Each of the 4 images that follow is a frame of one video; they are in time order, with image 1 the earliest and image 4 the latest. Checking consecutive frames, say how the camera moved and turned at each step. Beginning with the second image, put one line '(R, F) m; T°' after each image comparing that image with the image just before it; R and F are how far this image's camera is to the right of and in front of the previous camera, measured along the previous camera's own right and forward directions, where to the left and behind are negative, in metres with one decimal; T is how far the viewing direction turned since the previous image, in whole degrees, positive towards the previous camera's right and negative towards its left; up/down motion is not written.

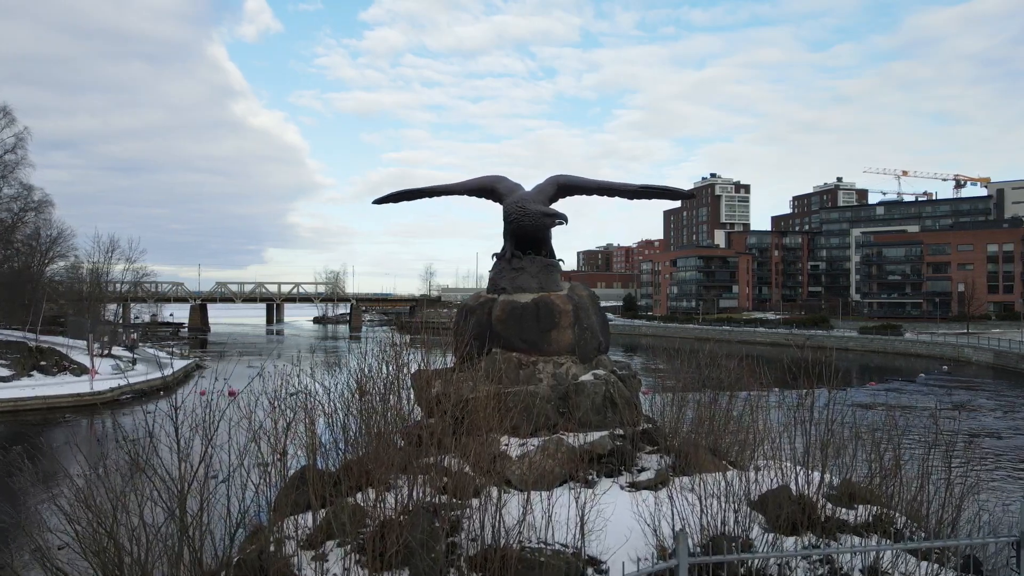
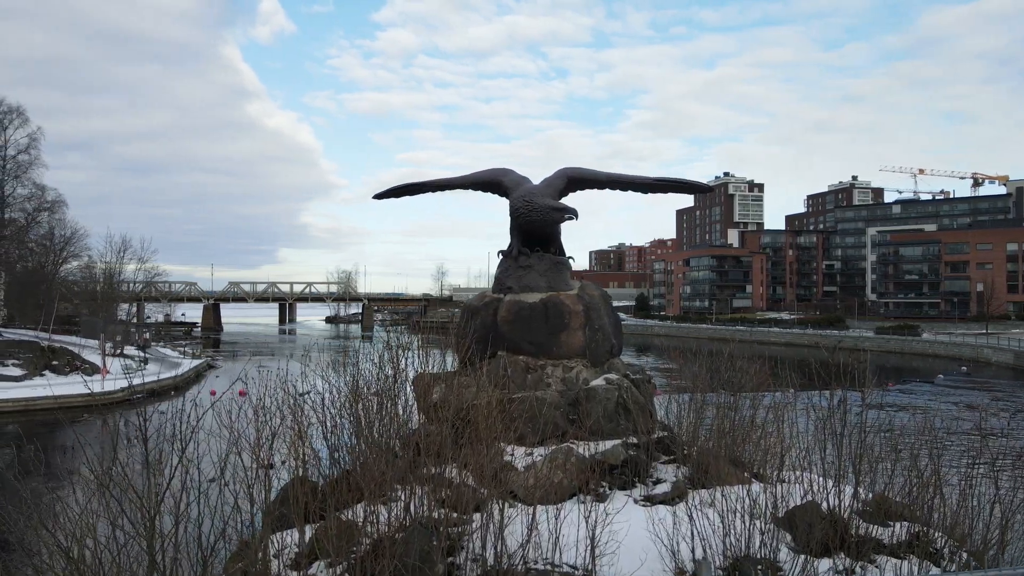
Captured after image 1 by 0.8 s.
(+0.1, +0.5) m; -1°
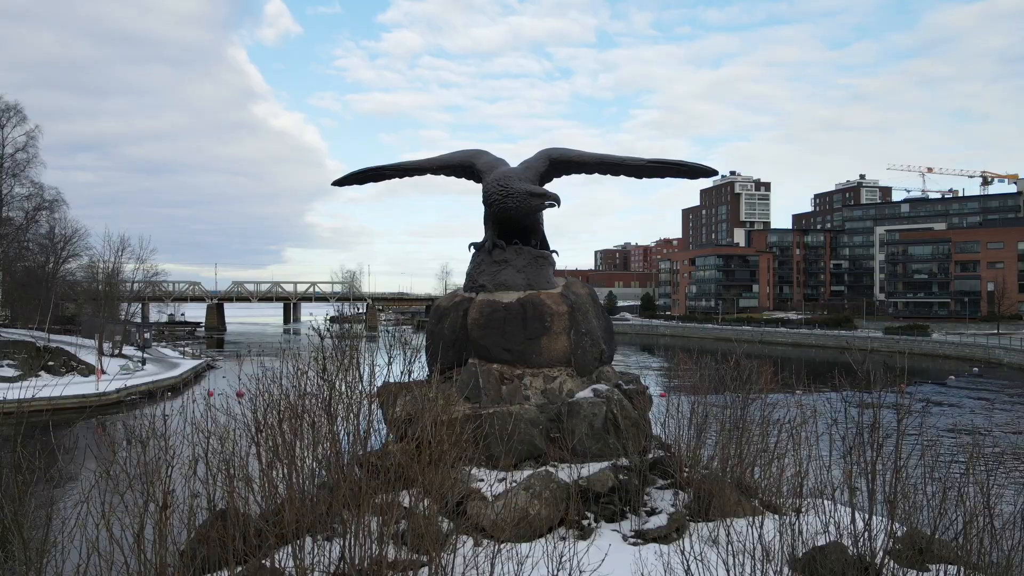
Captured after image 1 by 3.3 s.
(+0.3, +1.0) m; 0°
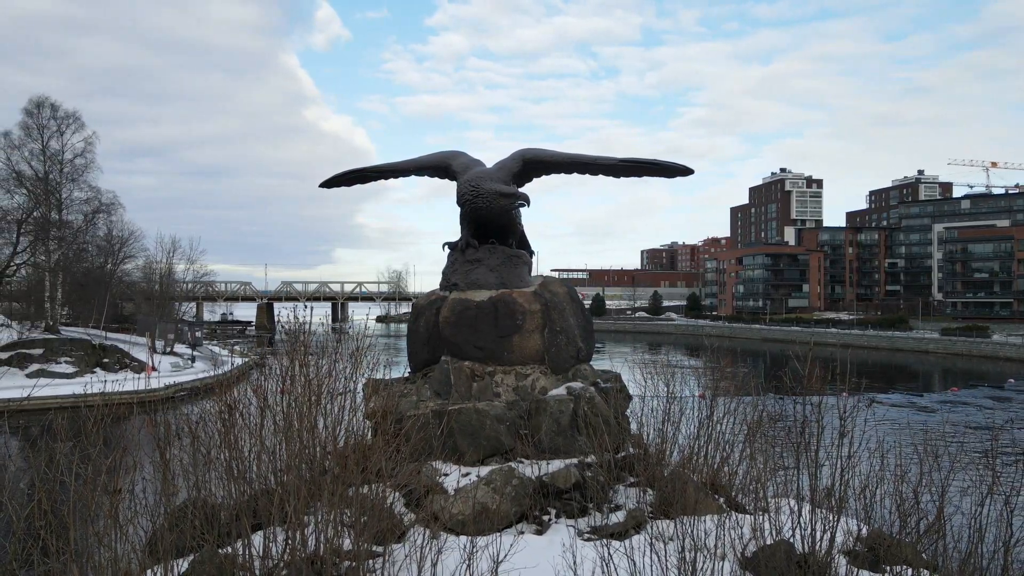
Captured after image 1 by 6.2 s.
(+0.7, -0.1) m; -4°
